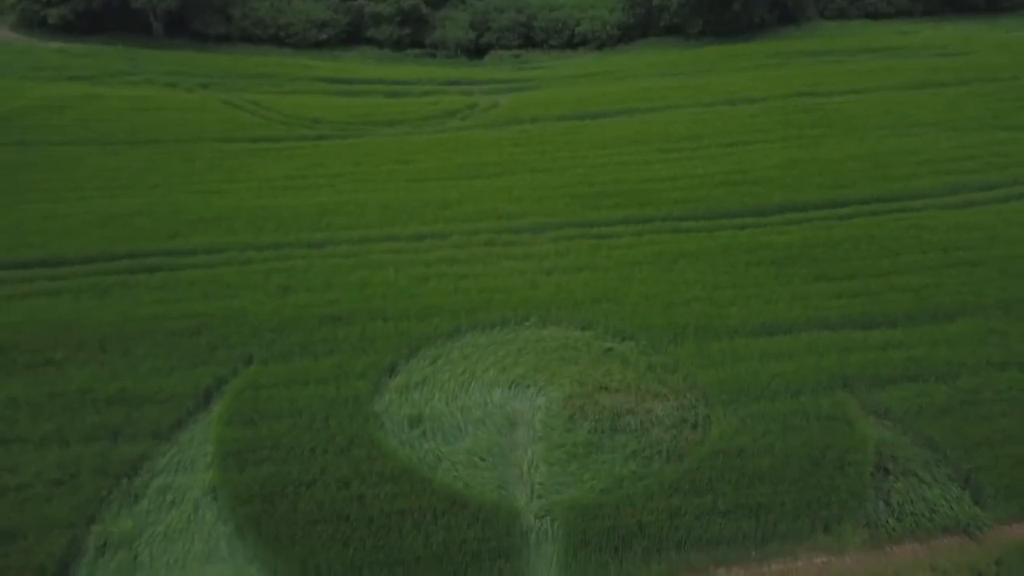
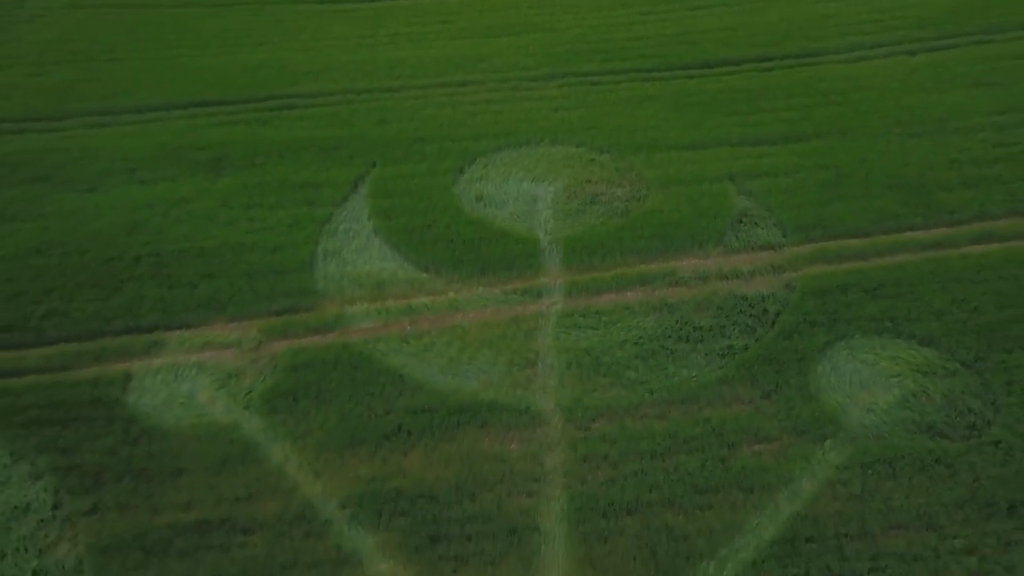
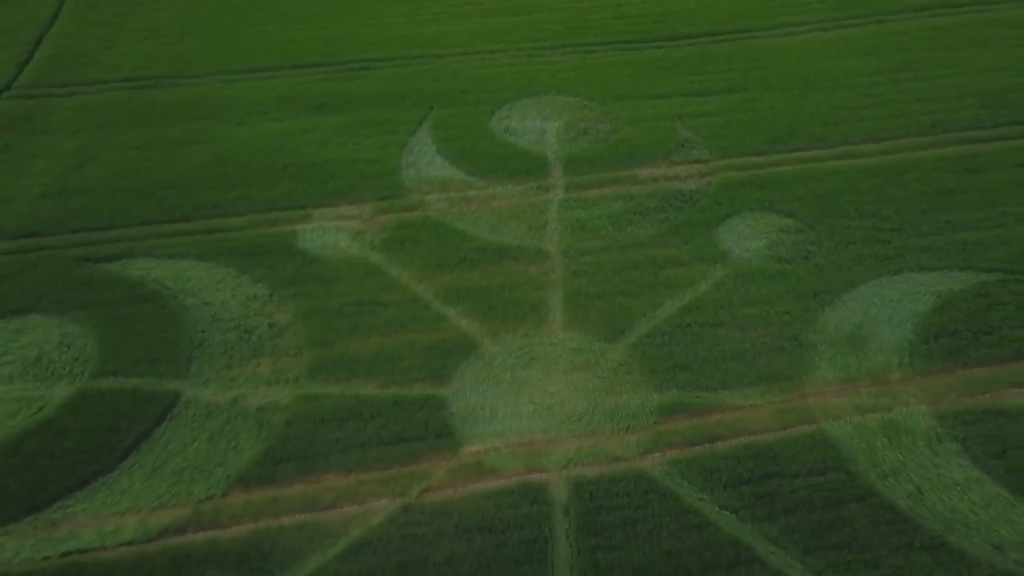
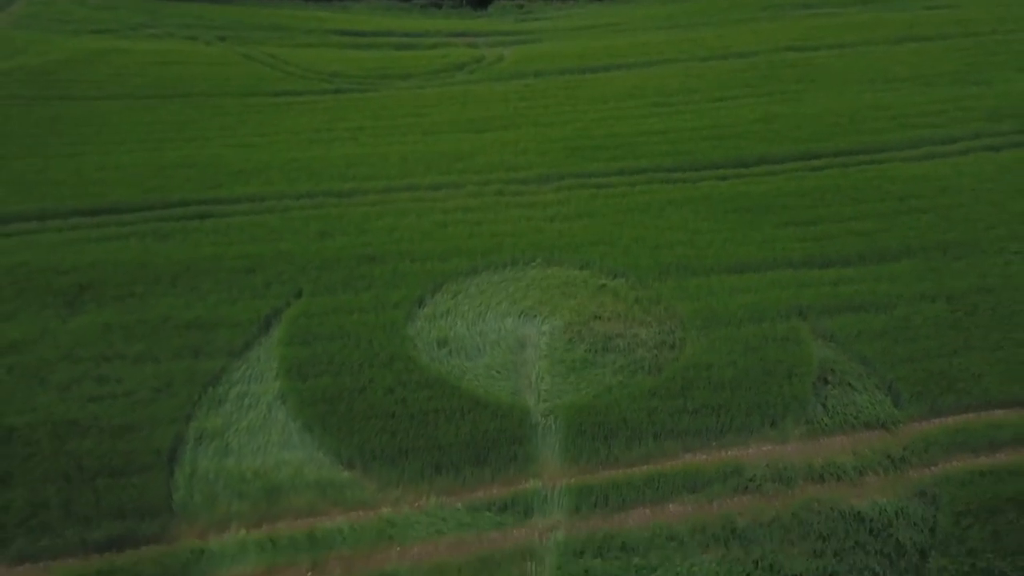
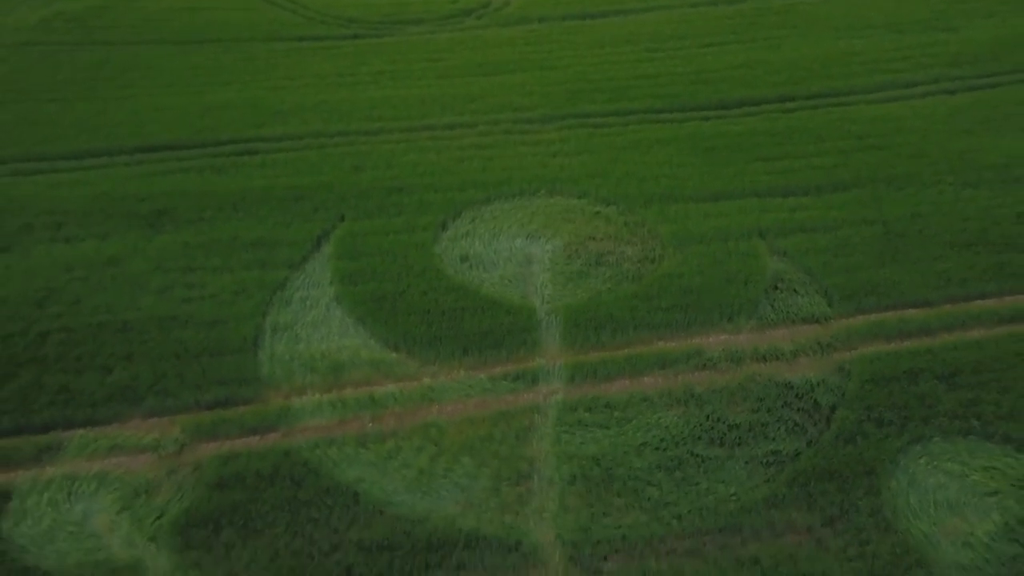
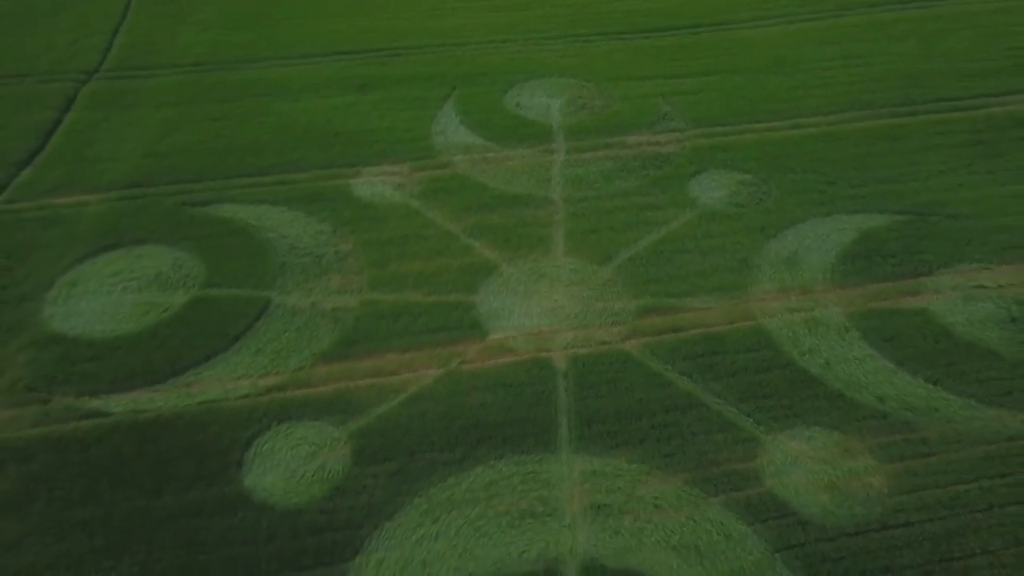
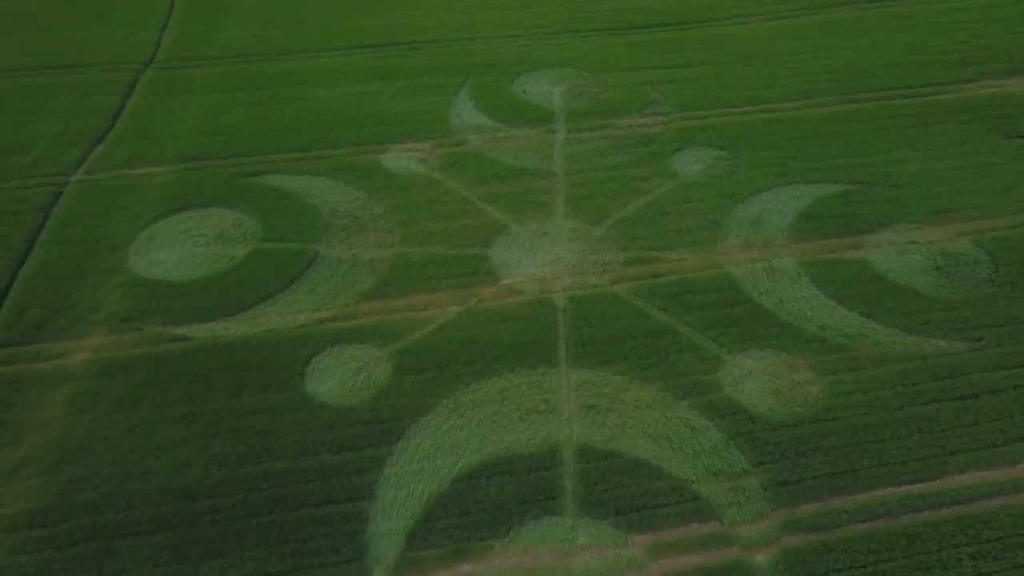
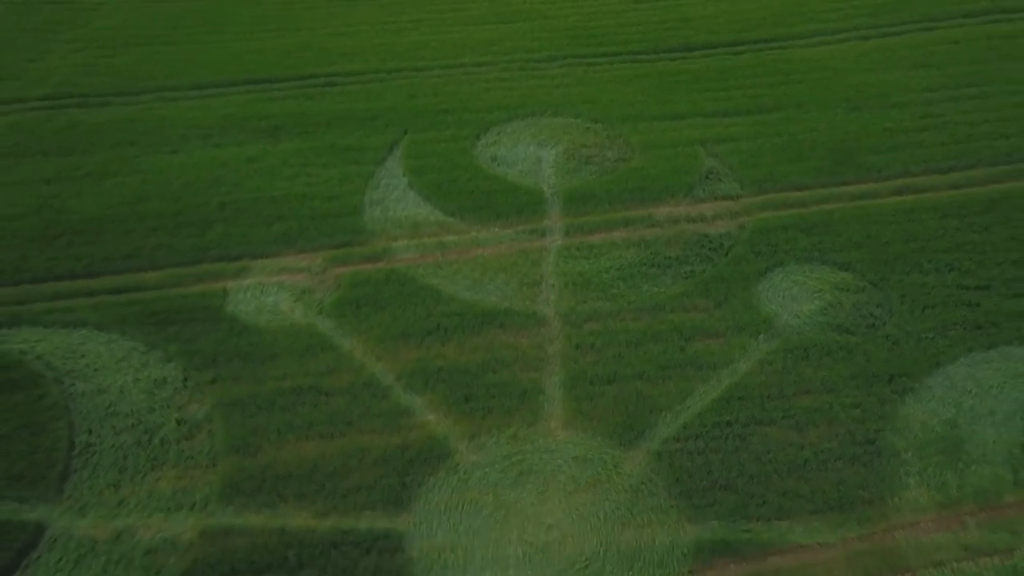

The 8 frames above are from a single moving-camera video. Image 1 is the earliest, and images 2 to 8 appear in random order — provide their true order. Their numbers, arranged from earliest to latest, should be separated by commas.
4, 5, 2, 8, 3, 6, 7
